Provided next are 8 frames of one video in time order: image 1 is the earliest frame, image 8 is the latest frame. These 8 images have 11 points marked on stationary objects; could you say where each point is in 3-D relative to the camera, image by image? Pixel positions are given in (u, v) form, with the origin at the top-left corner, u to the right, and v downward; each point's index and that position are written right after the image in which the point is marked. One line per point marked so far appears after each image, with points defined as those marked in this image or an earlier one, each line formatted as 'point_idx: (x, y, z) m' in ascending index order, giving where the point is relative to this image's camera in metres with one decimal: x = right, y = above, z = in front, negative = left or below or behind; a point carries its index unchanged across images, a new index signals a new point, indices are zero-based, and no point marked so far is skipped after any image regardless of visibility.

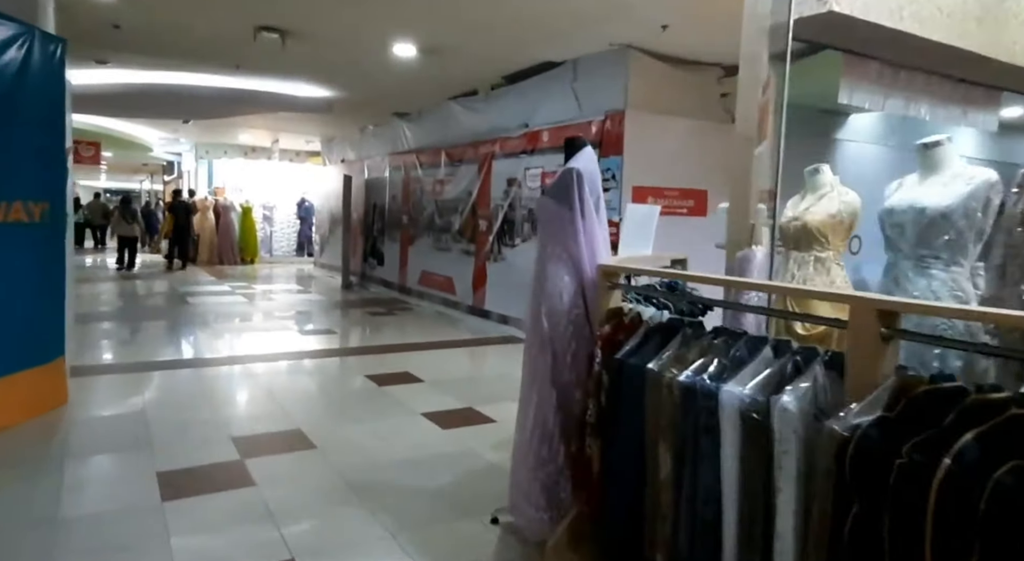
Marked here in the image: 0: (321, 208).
0: (-3.8, +1.4, +13.2) m
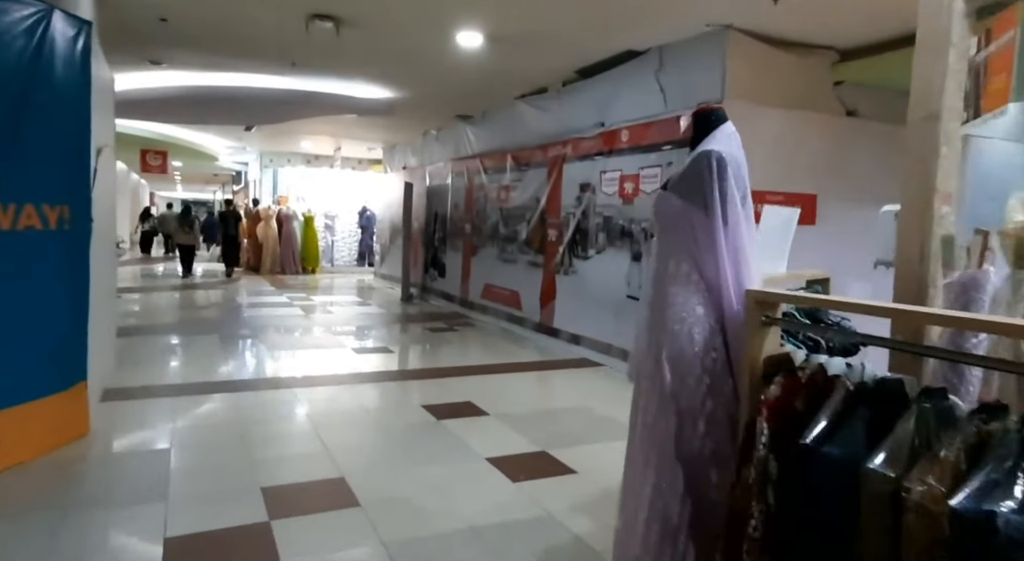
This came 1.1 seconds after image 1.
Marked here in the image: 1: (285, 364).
0: (-2.5, +1.2, +12.9) m
1: (-2.1, -0.8, +6.3) m
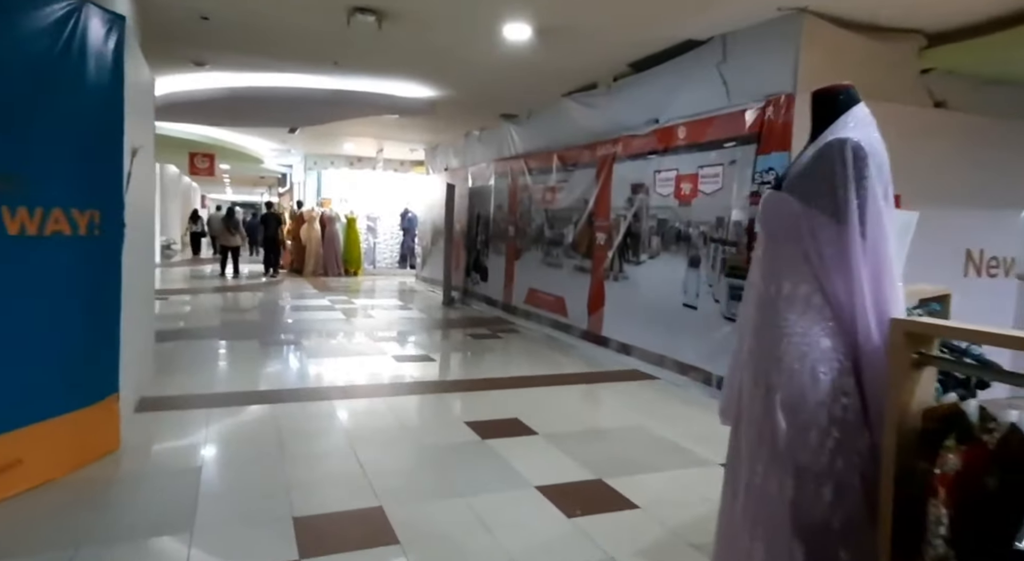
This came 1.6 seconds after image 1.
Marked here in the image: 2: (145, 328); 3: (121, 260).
0: (-1.7, +1.2, +12.7) m
1: (-1.7, -0.8, +6.1) m
2: (-2.7, -0.3, +4.9) m
3: (-2.2, +0.1, +3.7) m
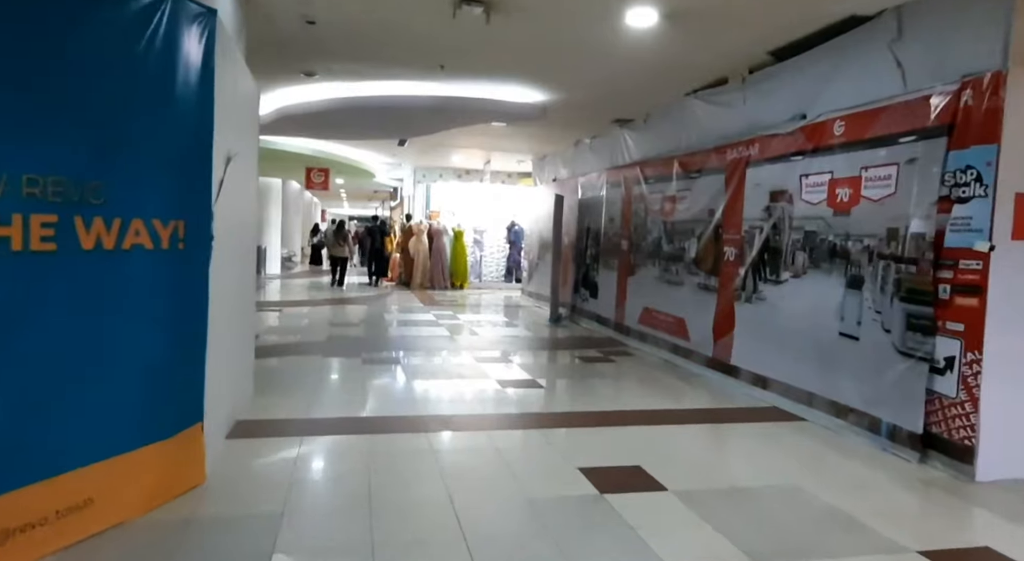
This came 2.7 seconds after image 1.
0: (+0.3, +0.9, +12.2) m
1: (-0.7, -1.0, +5.7) m
2: (-1.9, -0.5, +4.6) m
3: (-1.6, 0.0, +3.4) m
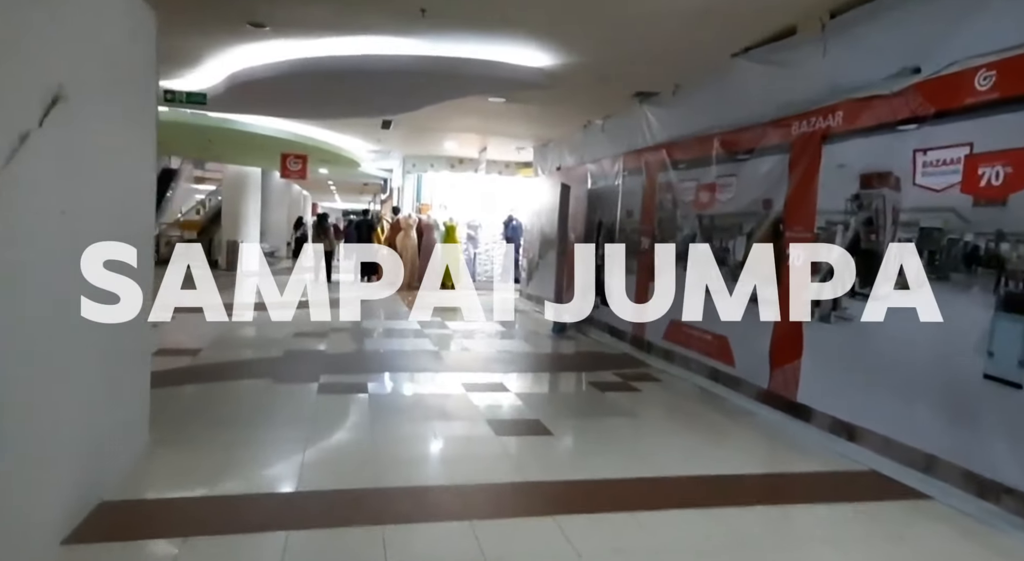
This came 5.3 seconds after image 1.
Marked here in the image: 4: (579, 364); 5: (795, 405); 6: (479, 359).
0: (+0.3, +0.8, +10.8) m
1: (-0.7, -1.0, +4.3) m
2: (-1.9, -0.5, +3.2) m
3: (-1.6, 0.0, +2.0) m
4: (+0.7, -0.8, +6.5) m
5: (+1.9, -0.8, +4.5) m
6: (-0.3, -0.8, +6.7) m
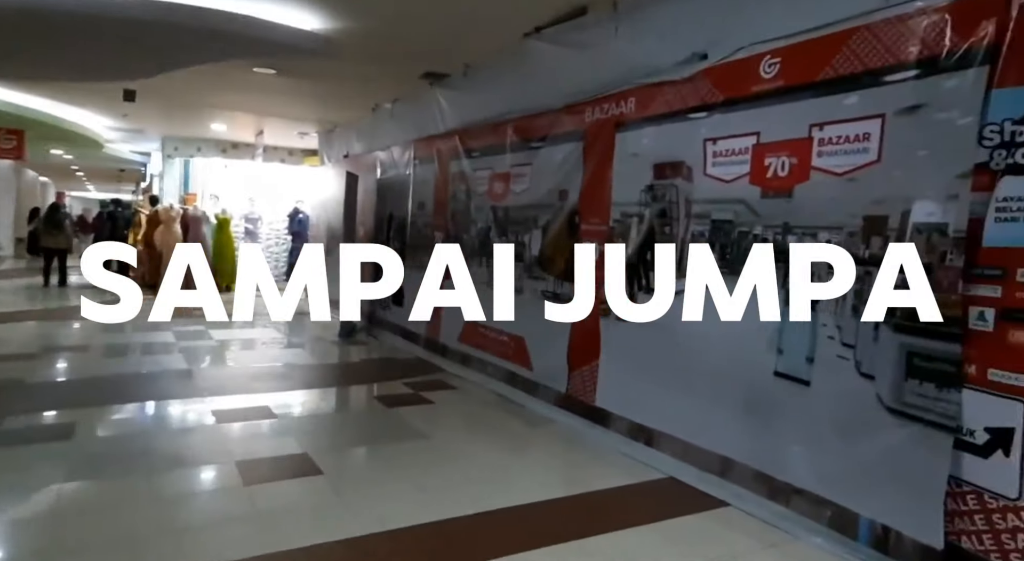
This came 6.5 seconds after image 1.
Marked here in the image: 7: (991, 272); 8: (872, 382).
0: (-2.8, +0.9, +9.8) m
1: (-2.0, -1.1, +3.3) m
2: (-2.7, -0.6, +1.9) m
3: (-2.1, -0.1, +0.9) m
4: (-1.2, -0.8, +5.8) m
5: (+0.5, -0.8, +4.3) m
6: (-2.2, -0.8, +5.7) m
7: (+1.8, 0.0, +2.5) m
8: (+1.5, -0.4, +2.8) m
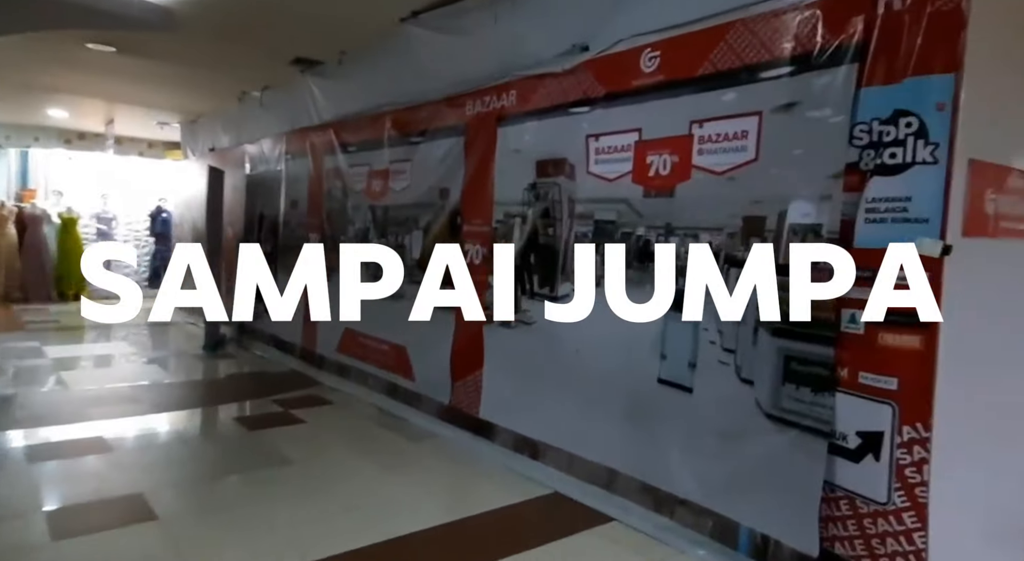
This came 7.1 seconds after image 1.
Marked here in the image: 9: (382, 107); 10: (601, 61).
0: (-4.3, +0.8, +9.0) m
1: (-2.5, -1.1, +2.7) m
2: (-3.1, -0.6, +1.3) m
3: (-2.4, -0.2, +0.3) m
4: (-2.1, -0.8, +5.3) m
5: (-0.2, -0.8, +4.0) m
6: (-3.1, -0.8, +5.1) m
7: (+1.3, 0.0, +2.5) m
8: (+1.0, -0.4, +2.7) m
9: (-0.9, +1.3, +4.9) m
10: (+0.4, +1.1, +3.2) m
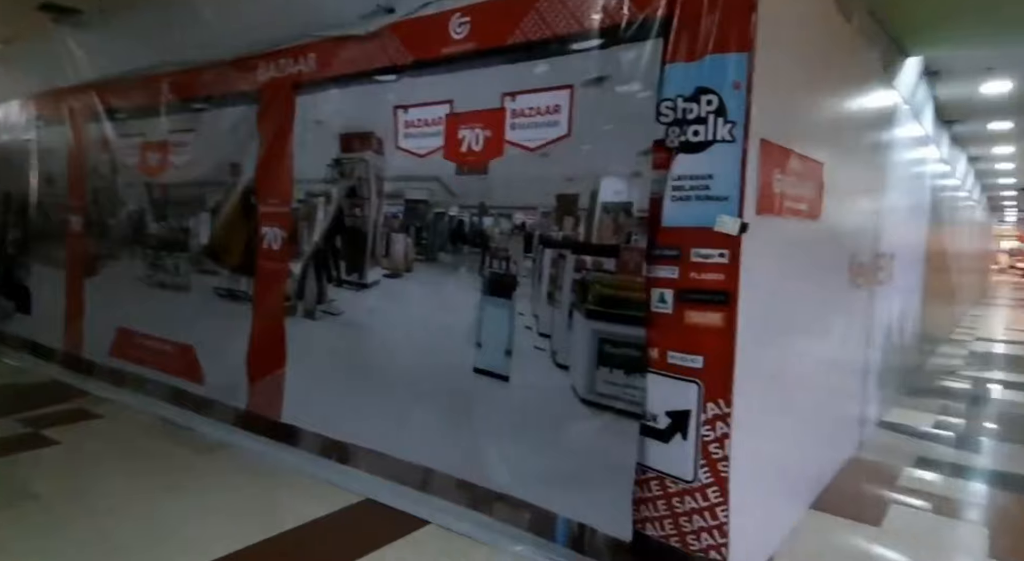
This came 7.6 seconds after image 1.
0: (-6.5, +0.9, +7.4) m
1: (-3.2, -1.1, +1.8) m
2: (-3.4, -0.7, +0.2) m
3: (-2.4, -0.2, -0.5) m
4: (-3.4, -0.8, +4.3) m
5: (-1.2, -0.8, +3.6) m
6: (-4.3, -0.8, +3.9) m
7: (+0.6, +0.1, +2.4) m
8: (+0.2, -0.4, +2.6) m
9: (-2.2, +1.3, +4.2) m
10: (-0.5, +1.1, +3.0) m
